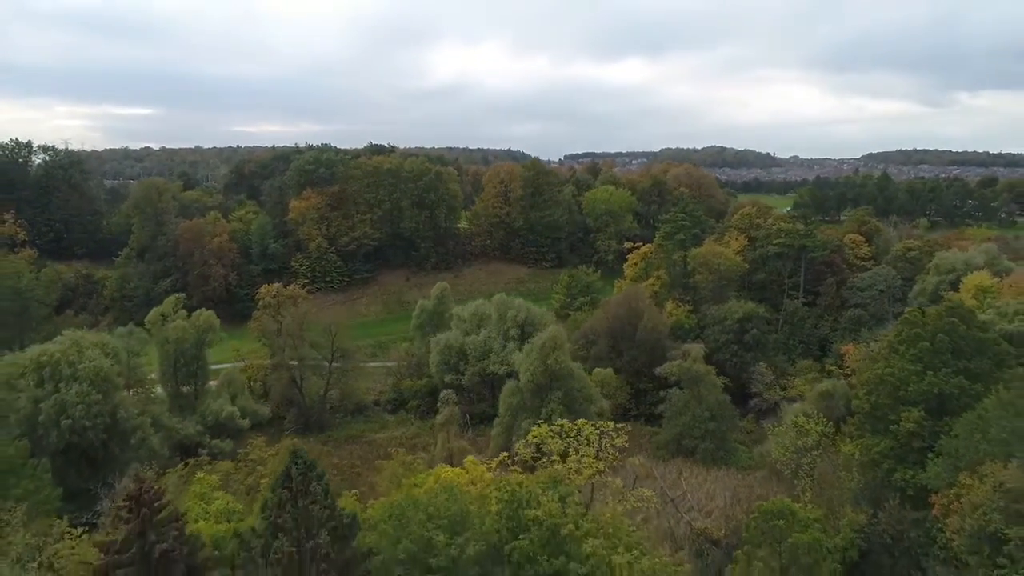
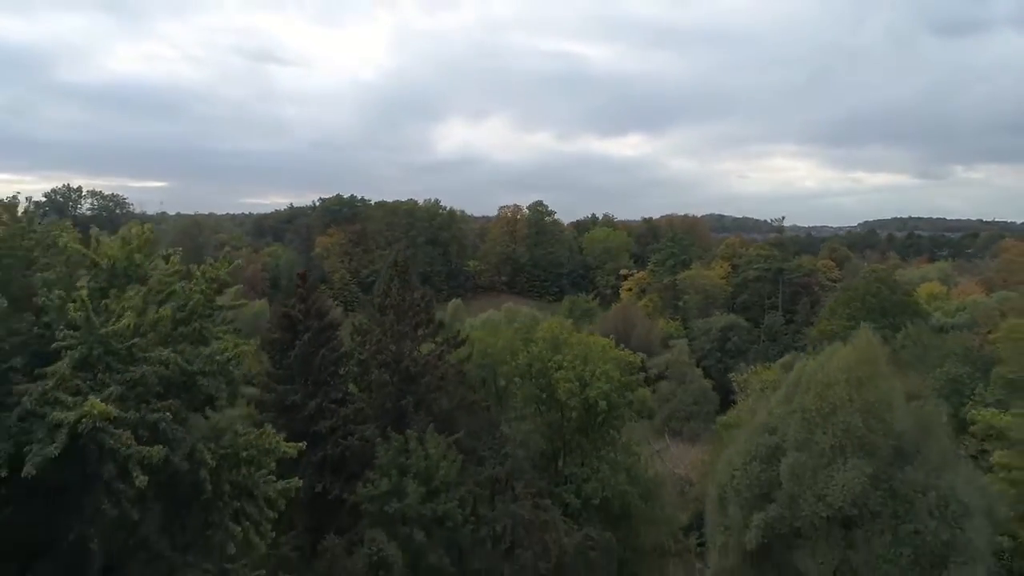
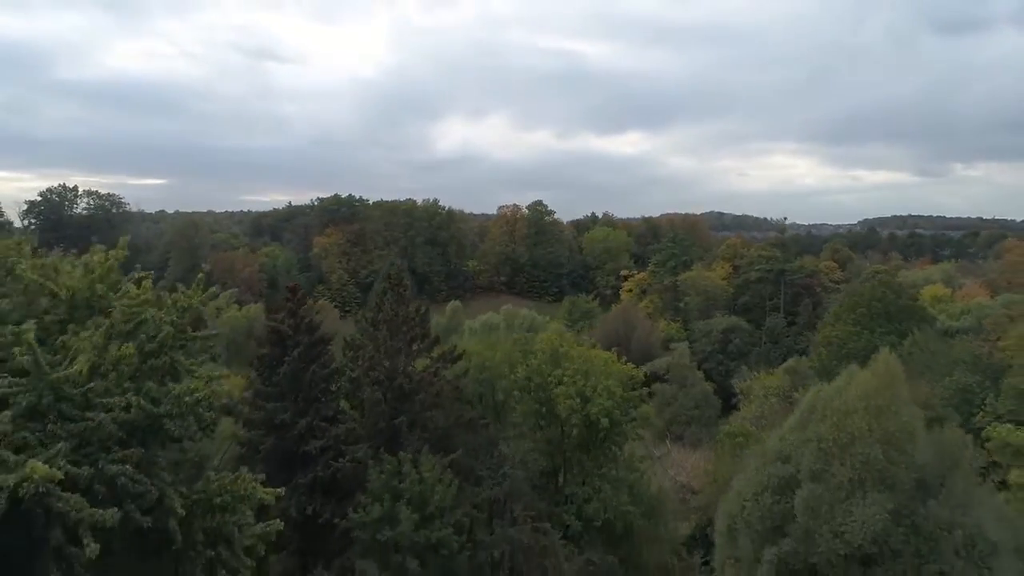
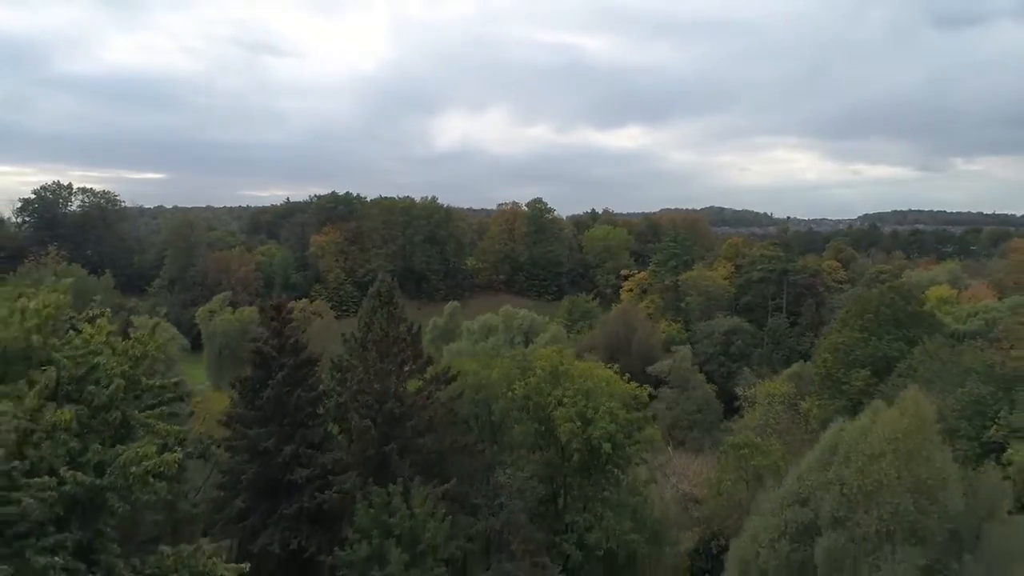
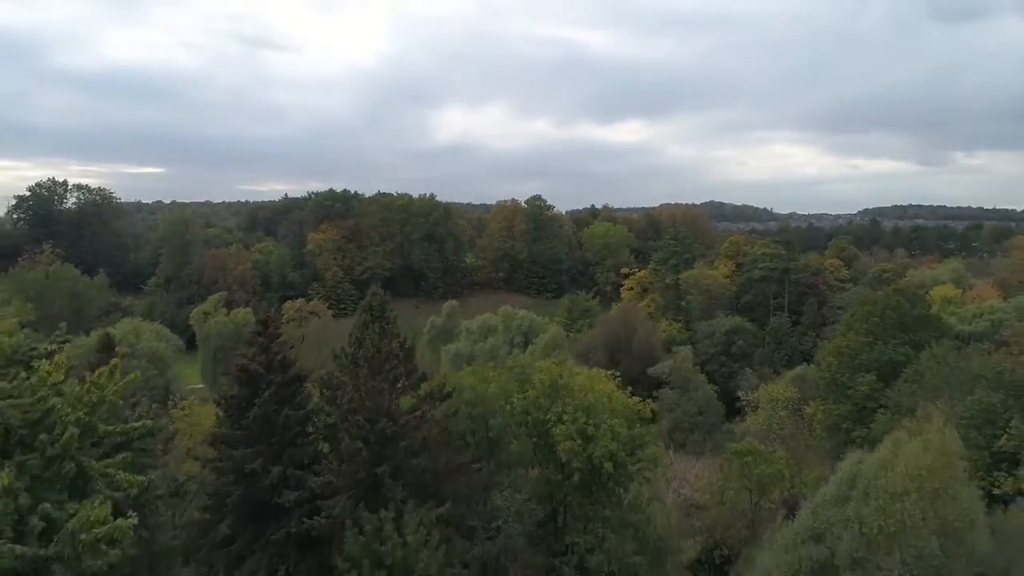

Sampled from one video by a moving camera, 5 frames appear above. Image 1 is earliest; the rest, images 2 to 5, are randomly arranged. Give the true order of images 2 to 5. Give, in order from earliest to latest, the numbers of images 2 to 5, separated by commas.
5, 4, 3, 2
